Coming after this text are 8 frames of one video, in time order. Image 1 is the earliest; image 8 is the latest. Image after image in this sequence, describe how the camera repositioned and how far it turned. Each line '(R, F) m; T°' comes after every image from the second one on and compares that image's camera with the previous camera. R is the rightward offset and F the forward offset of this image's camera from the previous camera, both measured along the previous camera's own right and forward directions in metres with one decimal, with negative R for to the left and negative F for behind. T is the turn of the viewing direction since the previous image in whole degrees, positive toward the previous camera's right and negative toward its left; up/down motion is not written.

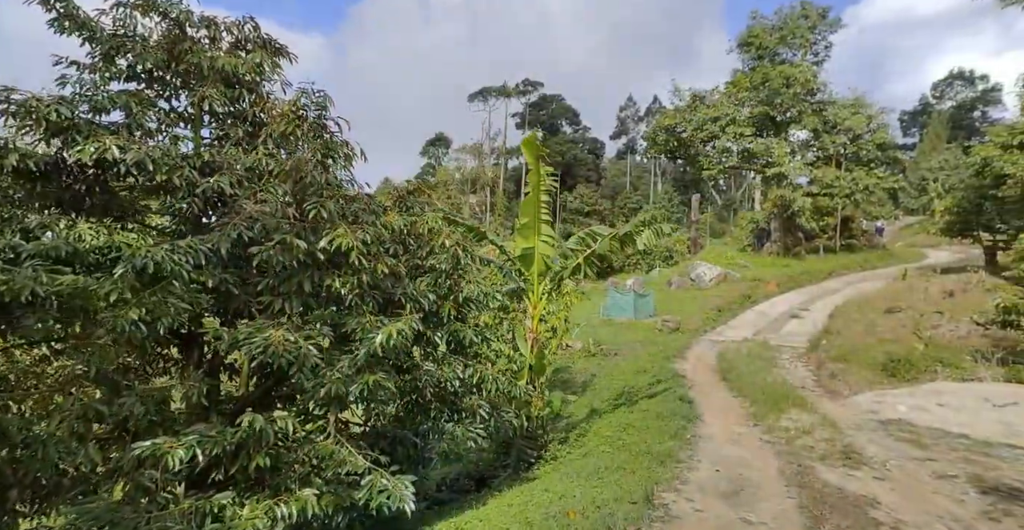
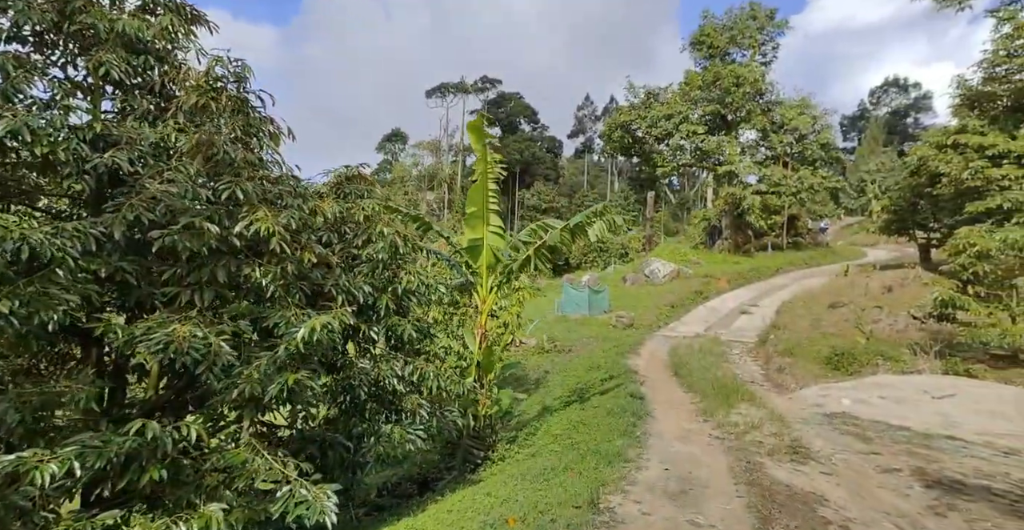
(+0.1, +0.3) m; +4°
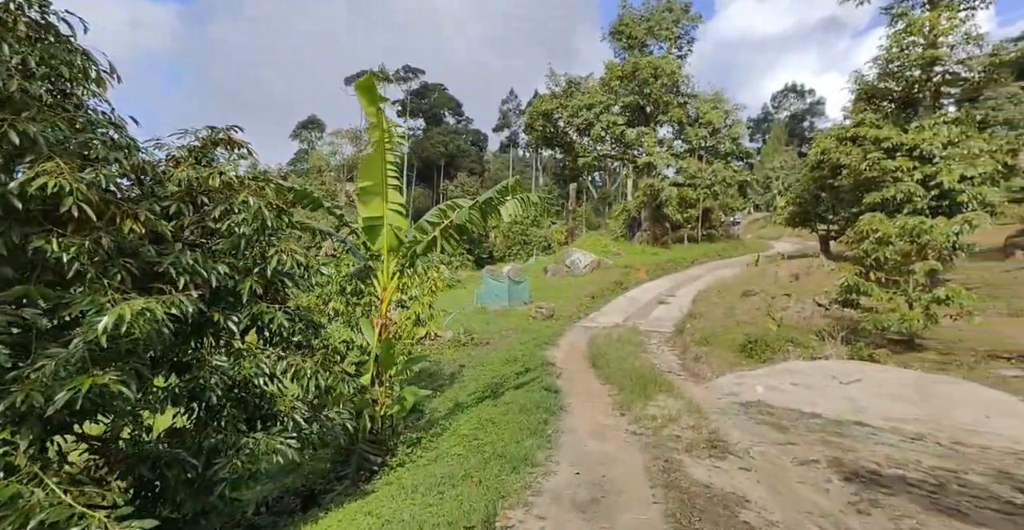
(+0.2, +0.6) m; +7°
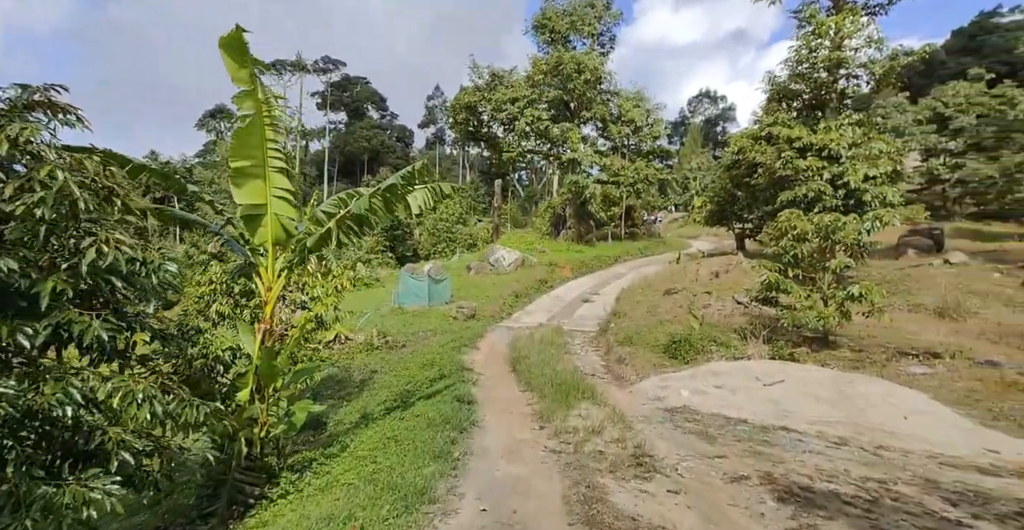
(+0.2, +0.7) m; +7°
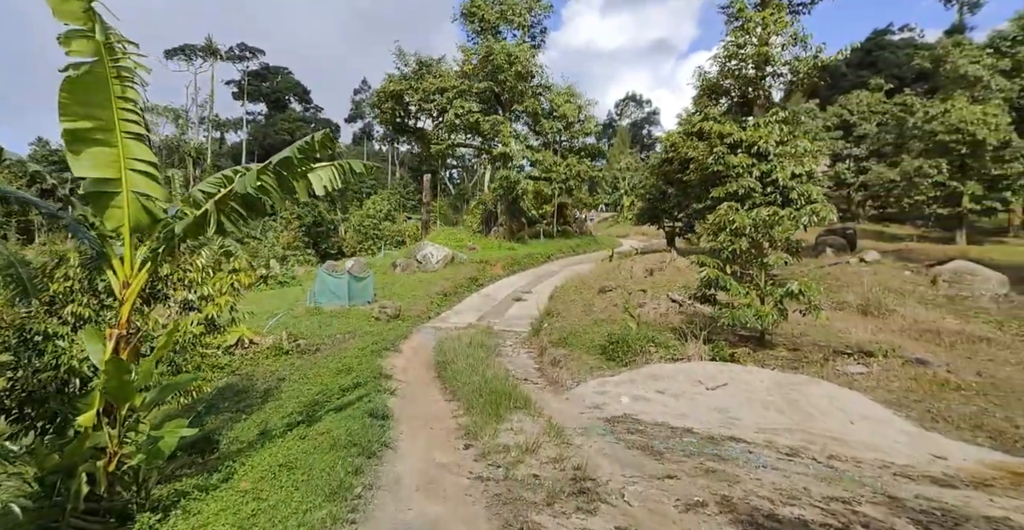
(+0.1, +0.8) m; +6°
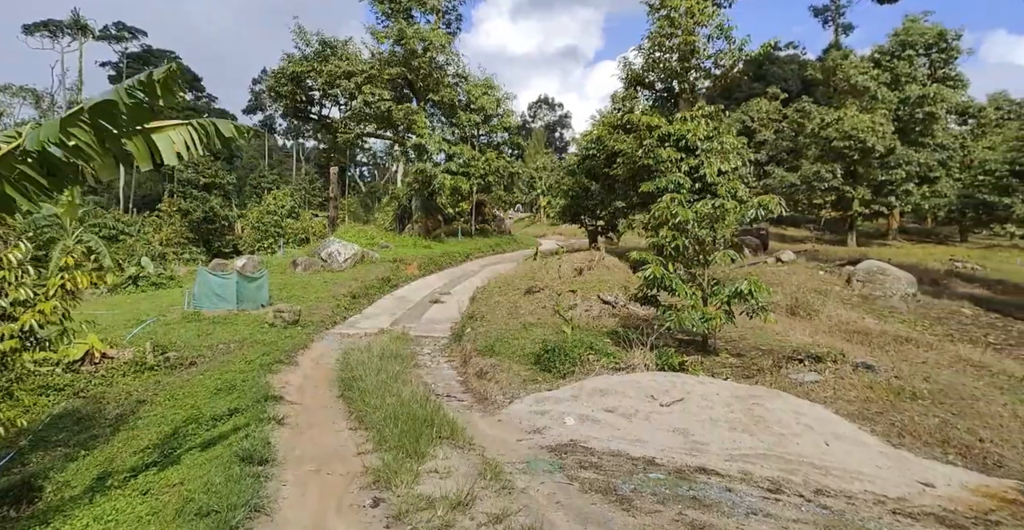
(-0.1, +1.3) m; +8°
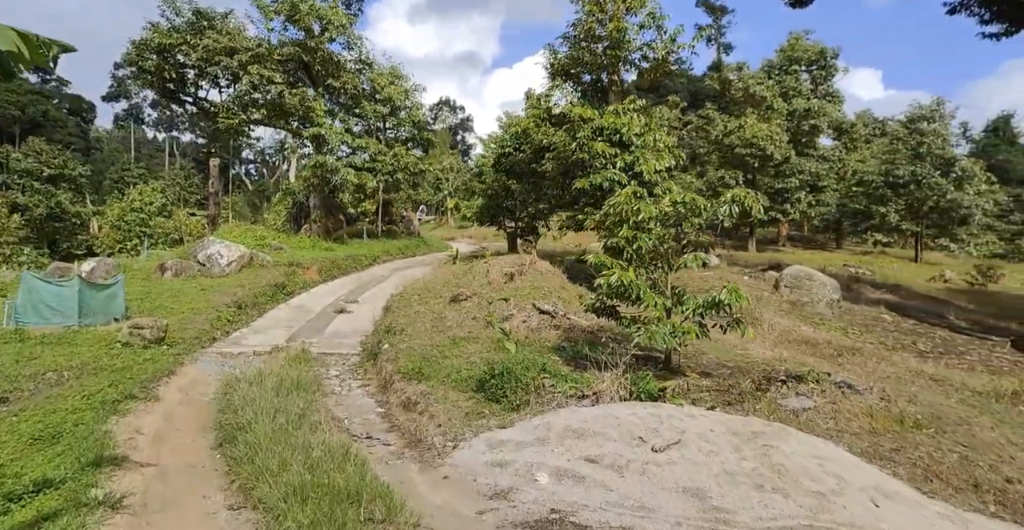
(-0.4, +1.6) m; +9°
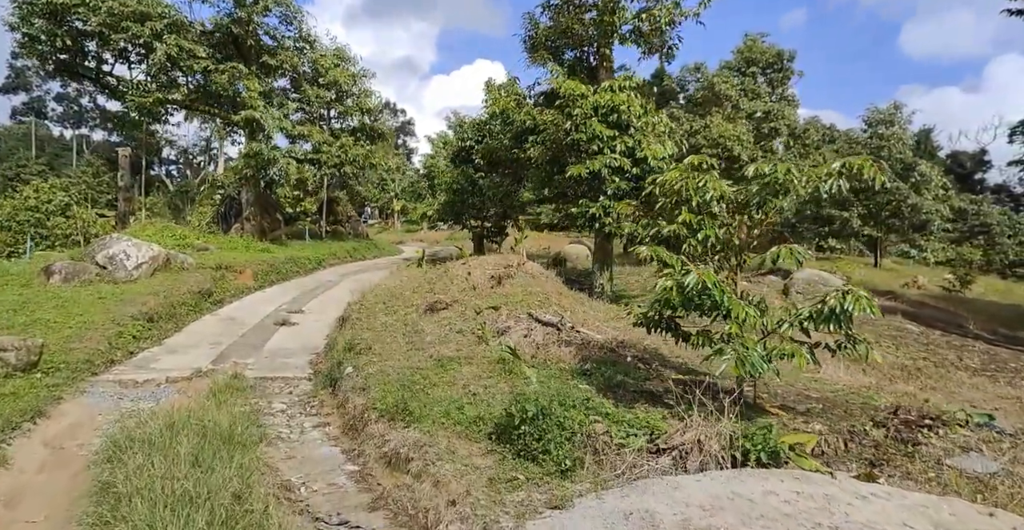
(-0.8, +2.3) m; +6°
